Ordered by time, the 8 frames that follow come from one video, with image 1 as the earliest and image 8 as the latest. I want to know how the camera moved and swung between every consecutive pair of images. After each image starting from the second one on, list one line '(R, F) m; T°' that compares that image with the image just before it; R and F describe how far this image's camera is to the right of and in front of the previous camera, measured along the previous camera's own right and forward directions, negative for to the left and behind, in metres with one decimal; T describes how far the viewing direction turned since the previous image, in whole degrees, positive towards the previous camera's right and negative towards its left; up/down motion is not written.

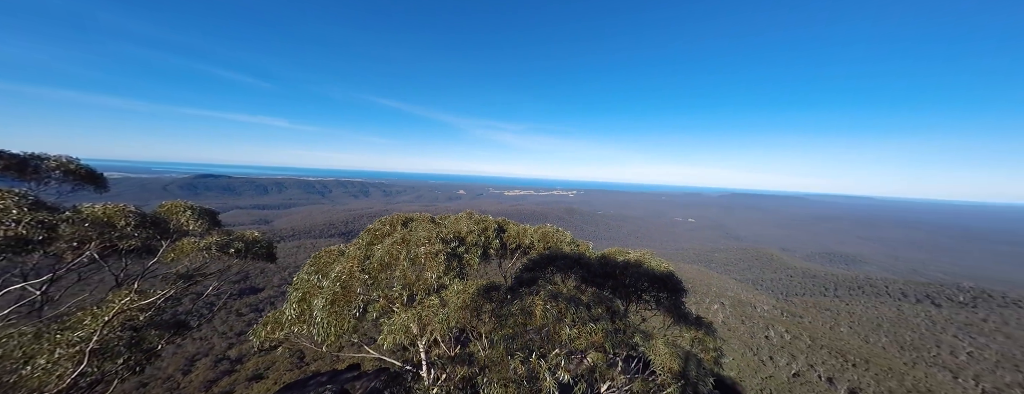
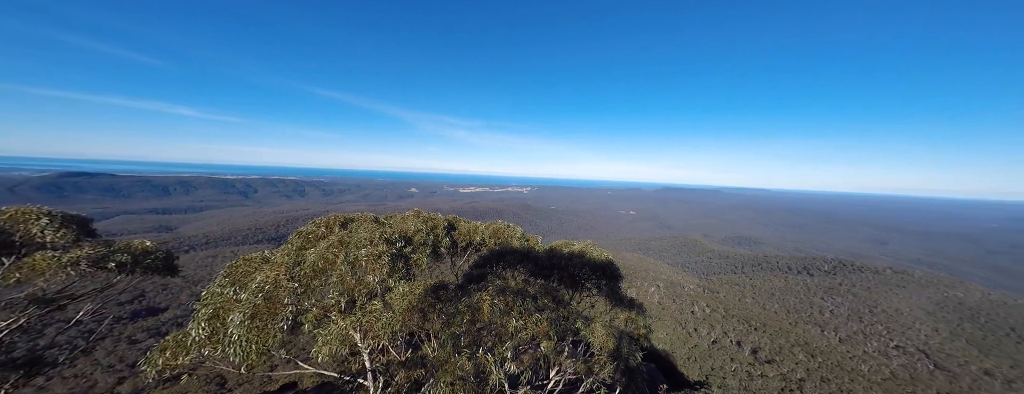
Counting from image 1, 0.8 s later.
(+0.2, -0.6) m; +10°
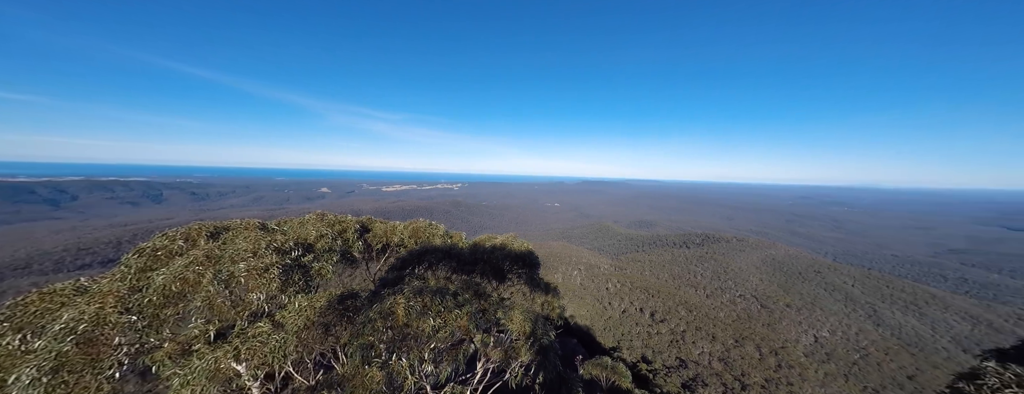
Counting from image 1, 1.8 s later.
(+0.4, +0.1) m; +15°
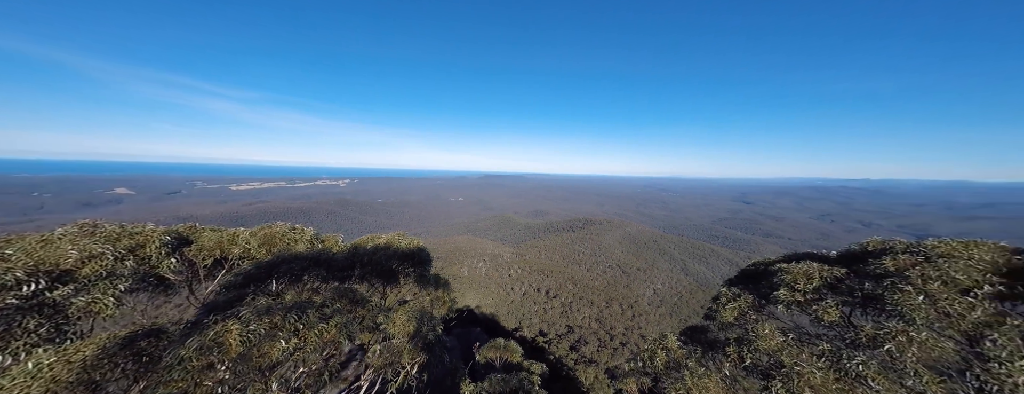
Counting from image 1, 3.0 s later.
(+0.7, -0.1) m; +22°
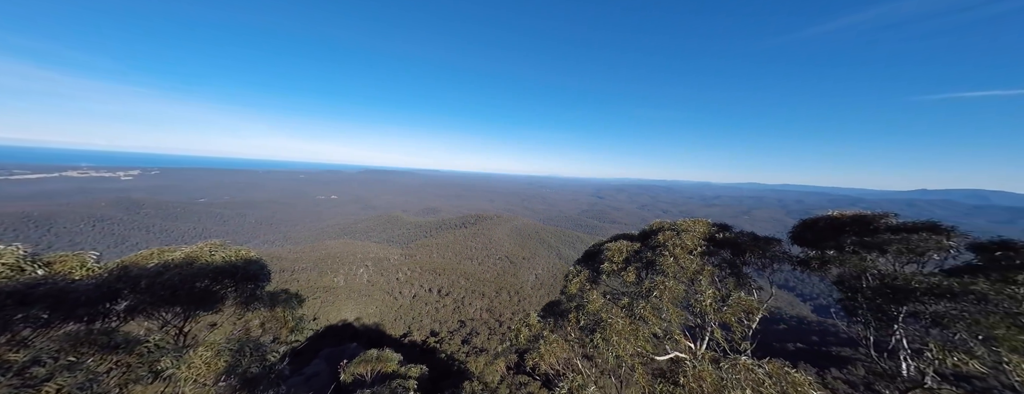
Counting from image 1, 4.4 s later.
(+0.3, 0.0) m; +25°
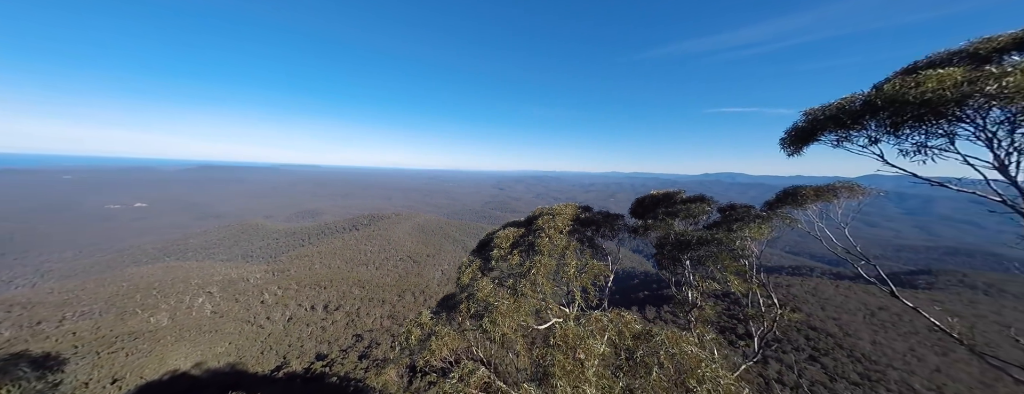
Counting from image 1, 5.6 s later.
(+0.1, 0.0) m; +22°
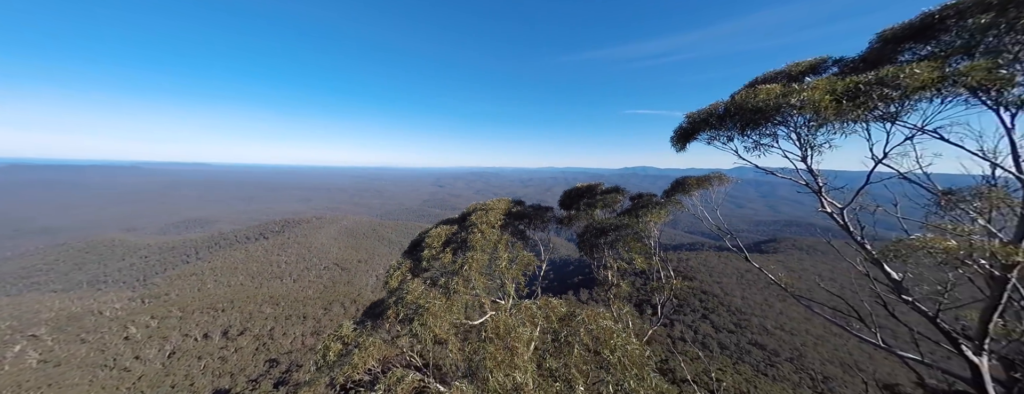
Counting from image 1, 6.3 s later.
(0.0, 0.0) m; +12°
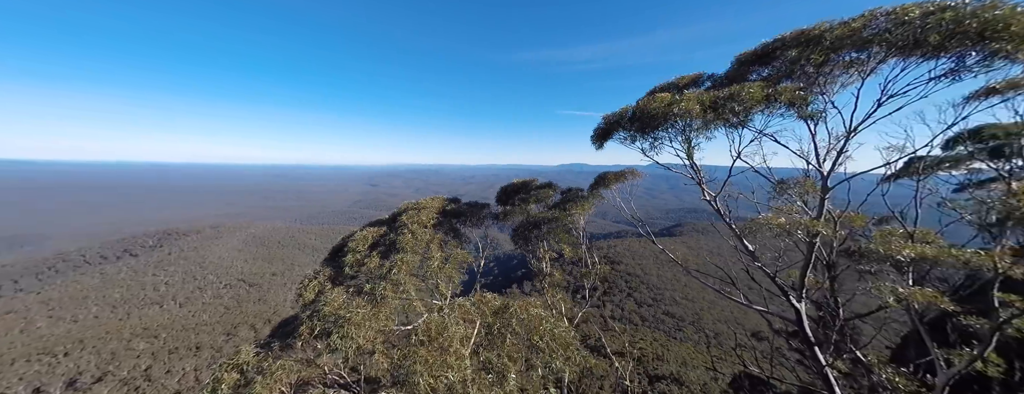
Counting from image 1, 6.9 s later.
(0.0, -0.1) m; +11°
